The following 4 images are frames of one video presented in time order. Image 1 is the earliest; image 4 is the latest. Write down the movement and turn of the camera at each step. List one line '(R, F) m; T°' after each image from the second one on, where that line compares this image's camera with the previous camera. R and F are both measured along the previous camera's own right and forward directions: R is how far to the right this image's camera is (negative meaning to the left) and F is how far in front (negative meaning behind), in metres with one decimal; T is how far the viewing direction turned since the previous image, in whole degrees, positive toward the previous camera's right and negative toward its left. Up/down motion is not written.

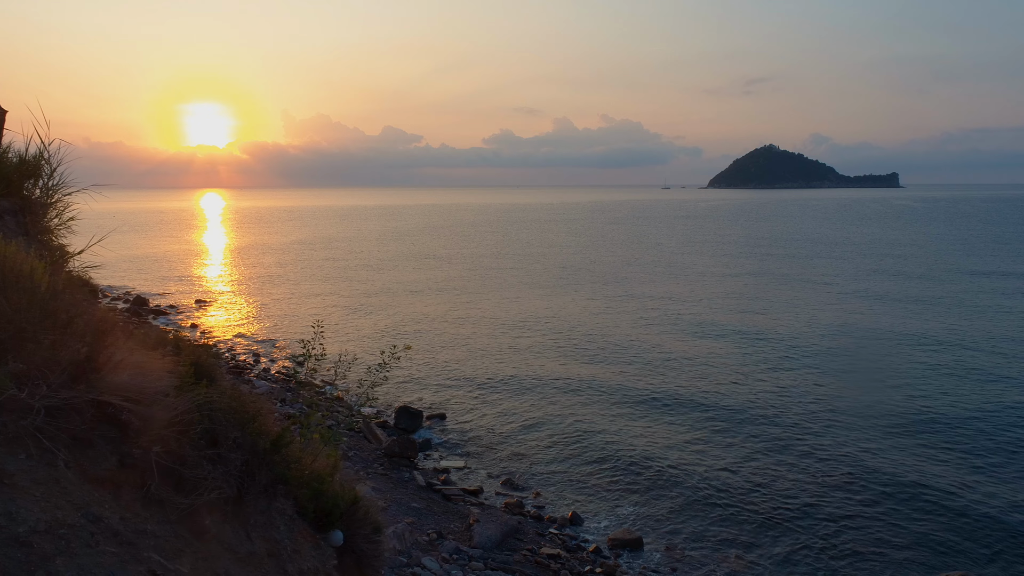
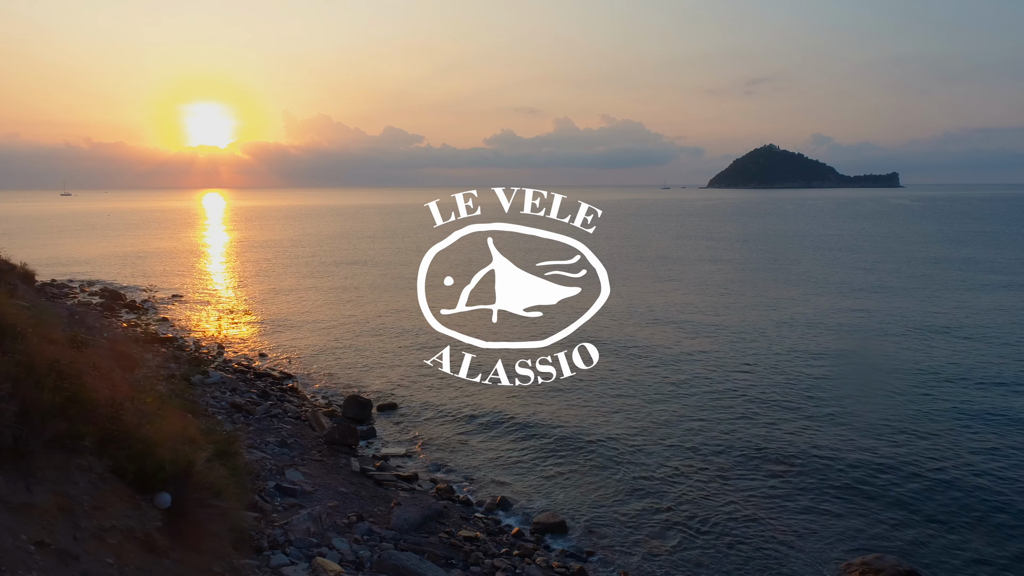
(+1.9, 0.0) m; 0°
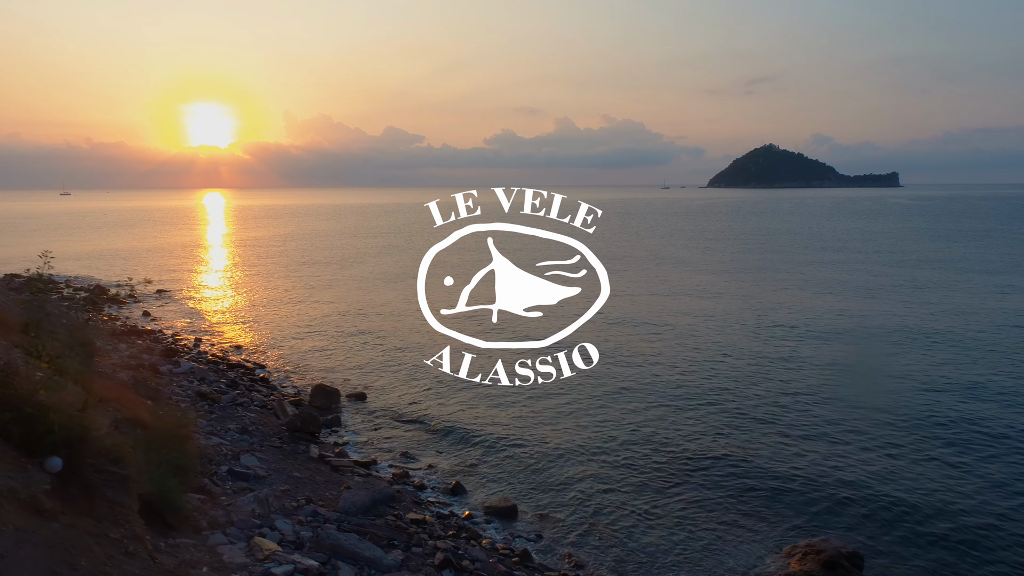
(+1.2, 0.0) m; 0°
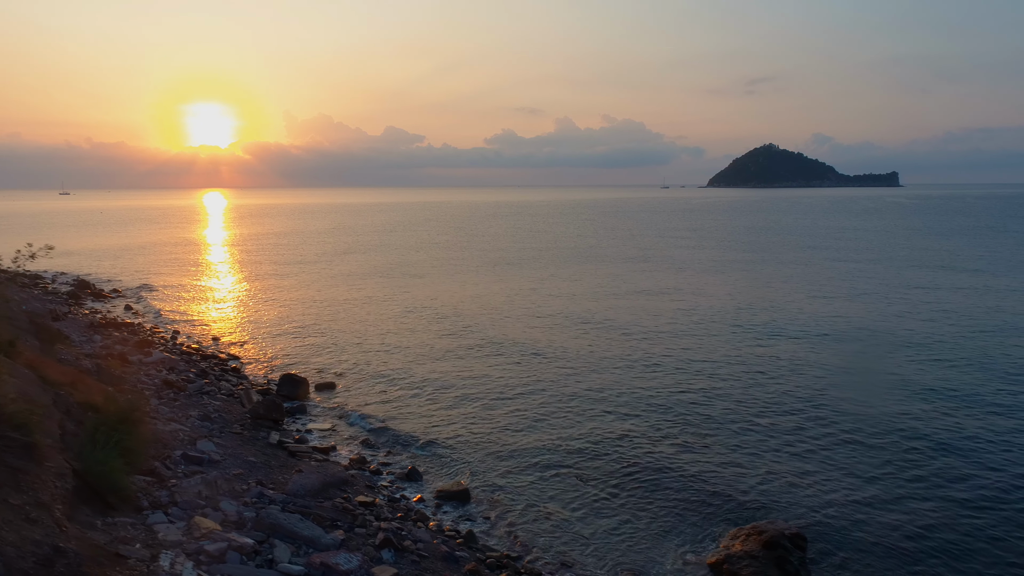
(+1.2, 0.0) m; 0°
